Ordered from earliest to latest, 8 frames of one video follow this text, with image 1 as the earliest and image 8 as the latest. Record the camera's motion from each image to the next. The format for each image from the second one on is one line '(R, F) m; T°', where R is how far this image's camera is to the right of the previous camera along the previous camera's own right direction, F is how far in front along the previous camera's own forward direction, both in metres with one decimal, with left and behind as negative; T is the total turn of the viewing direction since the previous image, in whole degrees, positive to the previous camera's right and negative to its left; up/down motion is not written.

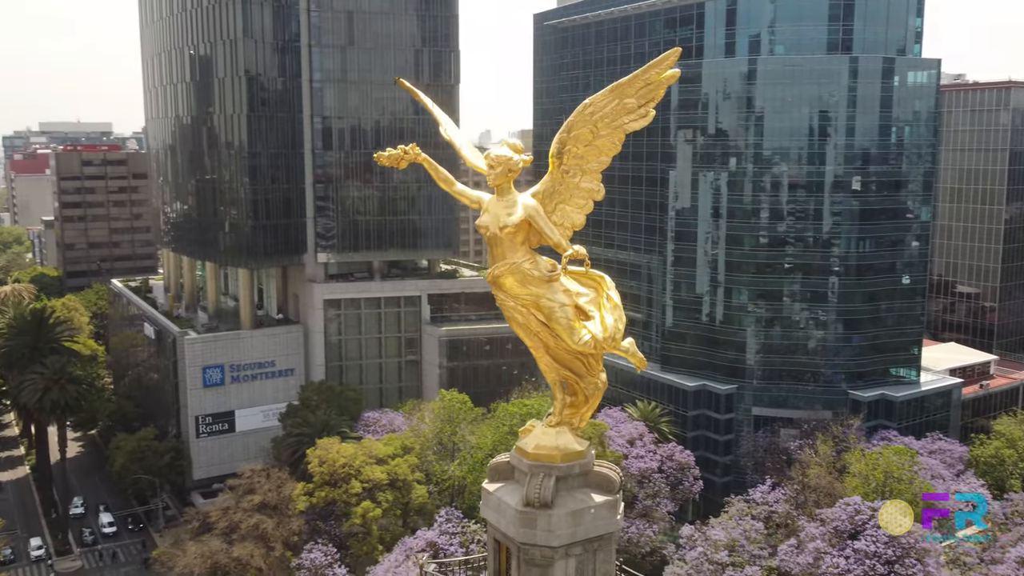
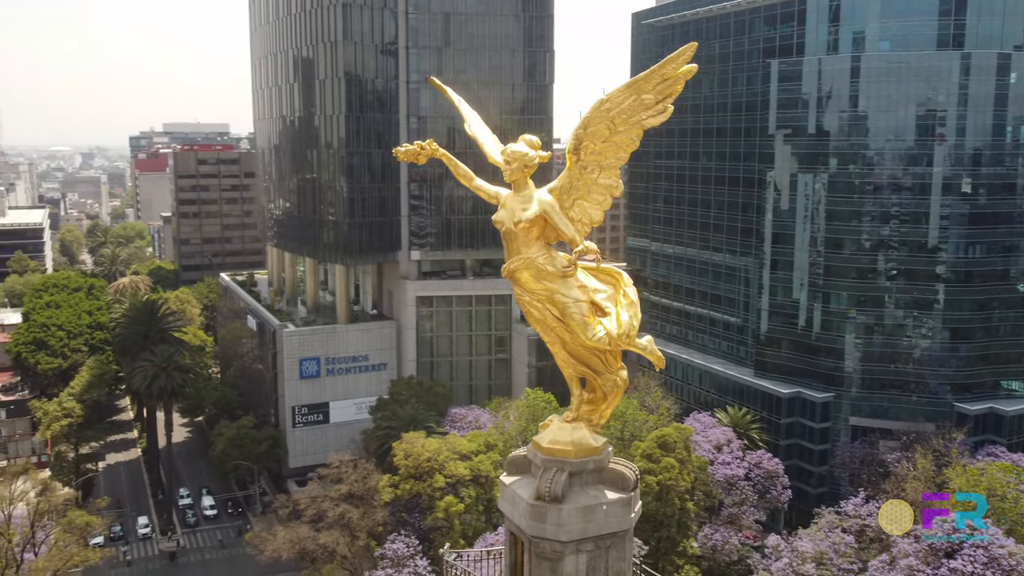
(+1.1, 0.0) m; -7°
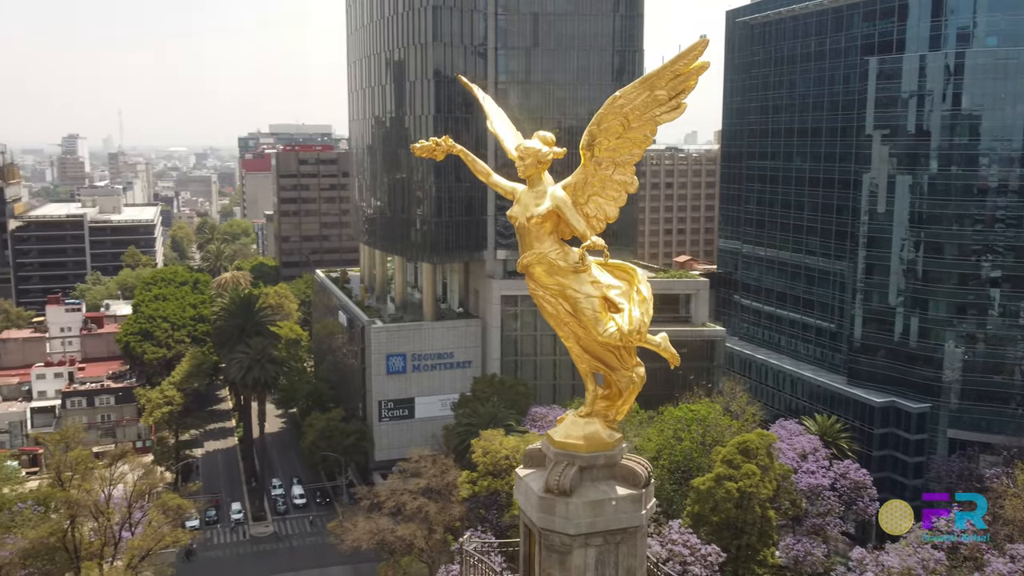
(+1.1, -0.1) m; -6°
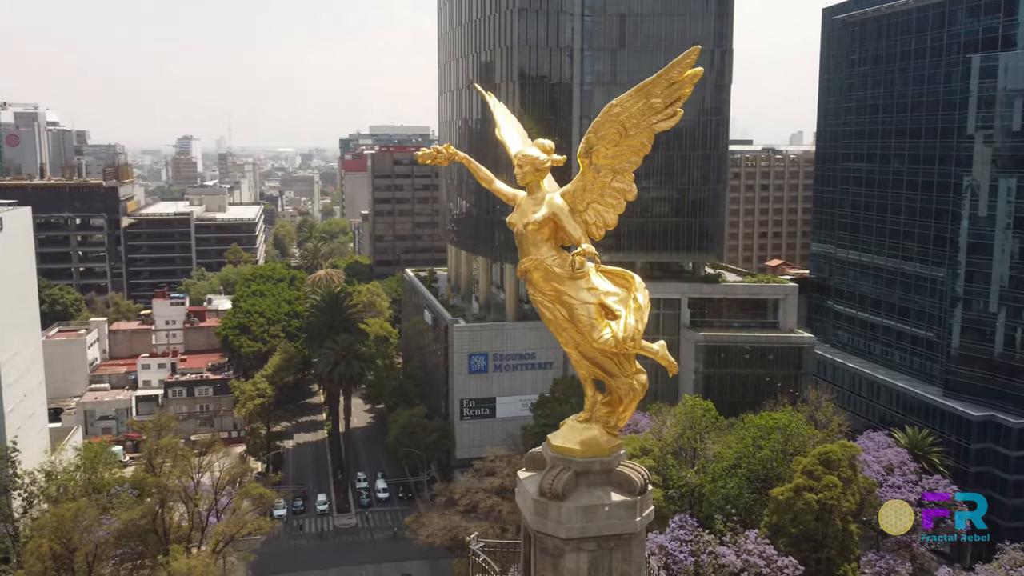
(+1.3, -0.1) m; -6°
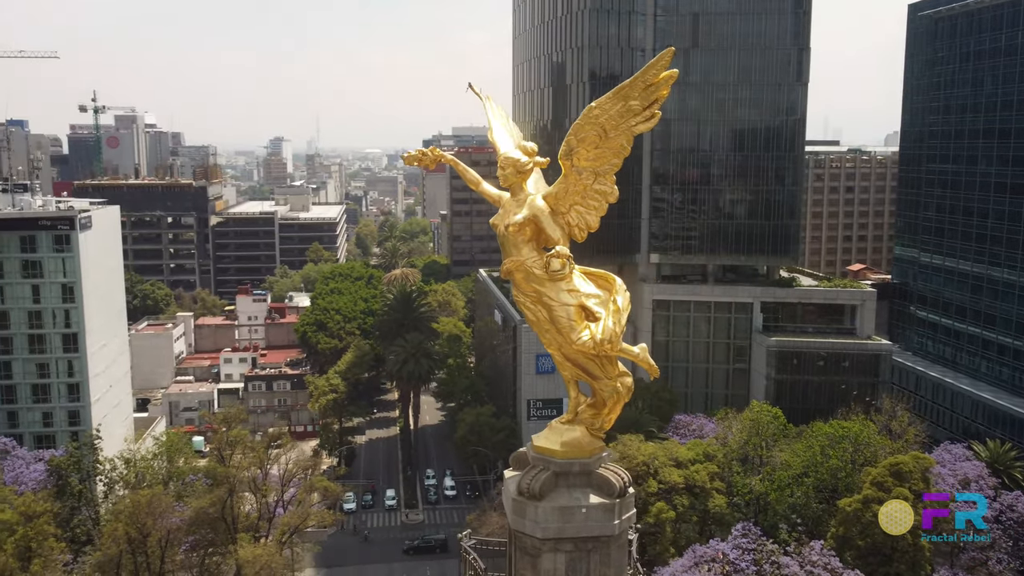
(+1.3, -0.1) m; -5°
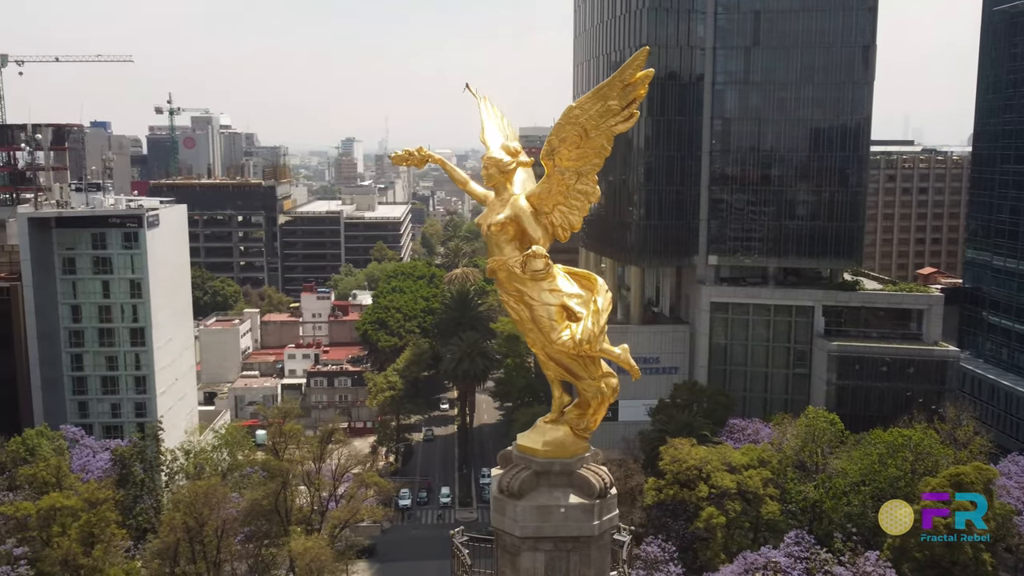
(+1.1, 0.0) m; -4°
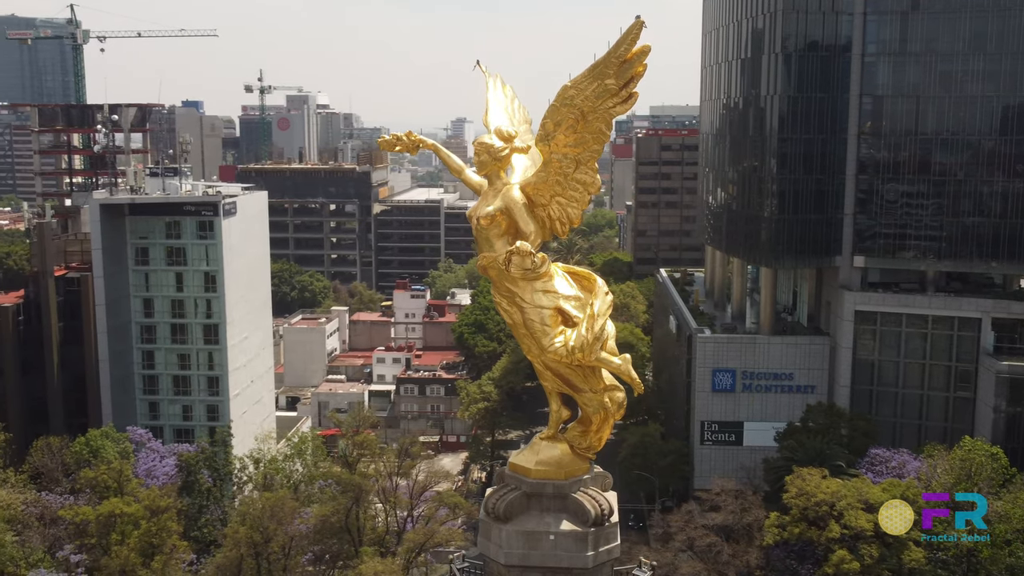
(+1.1, +5.4) m; -8°
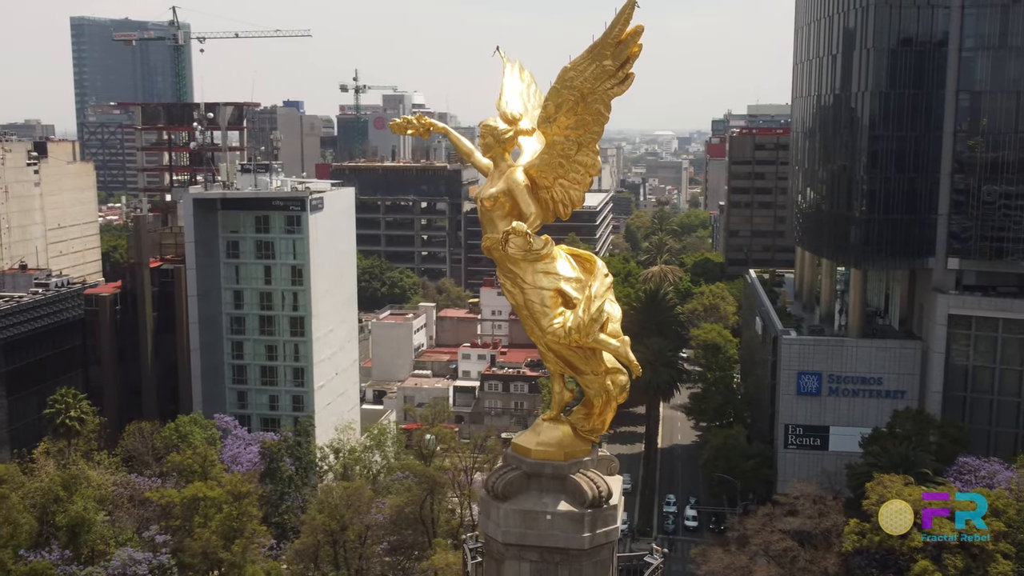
(+0.7, 0.0) m; -6°
